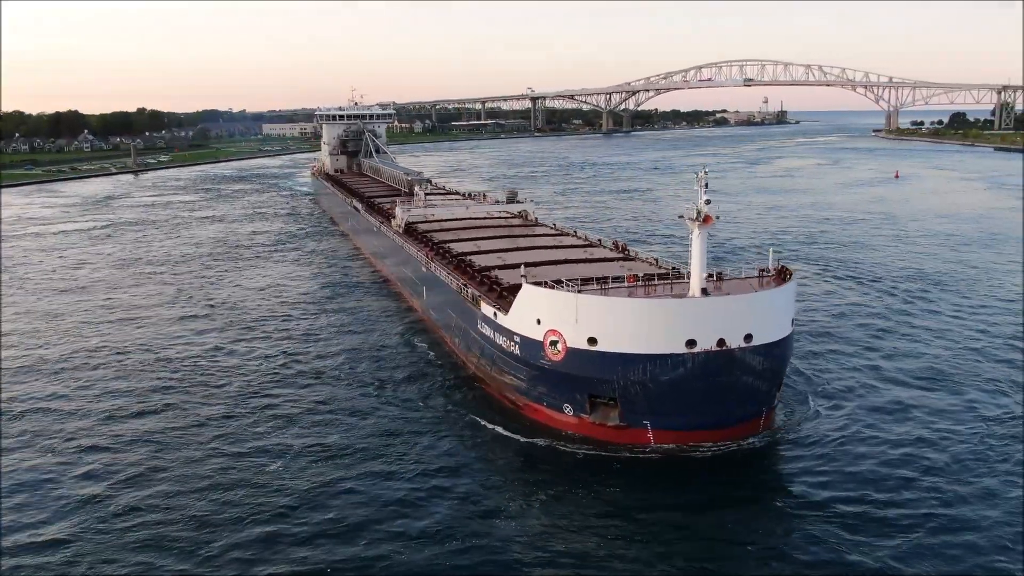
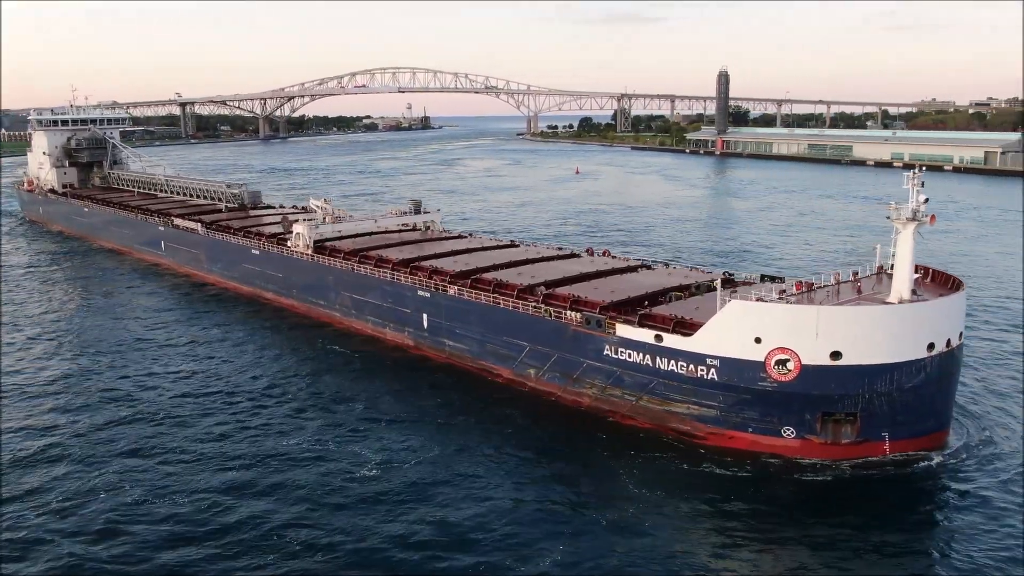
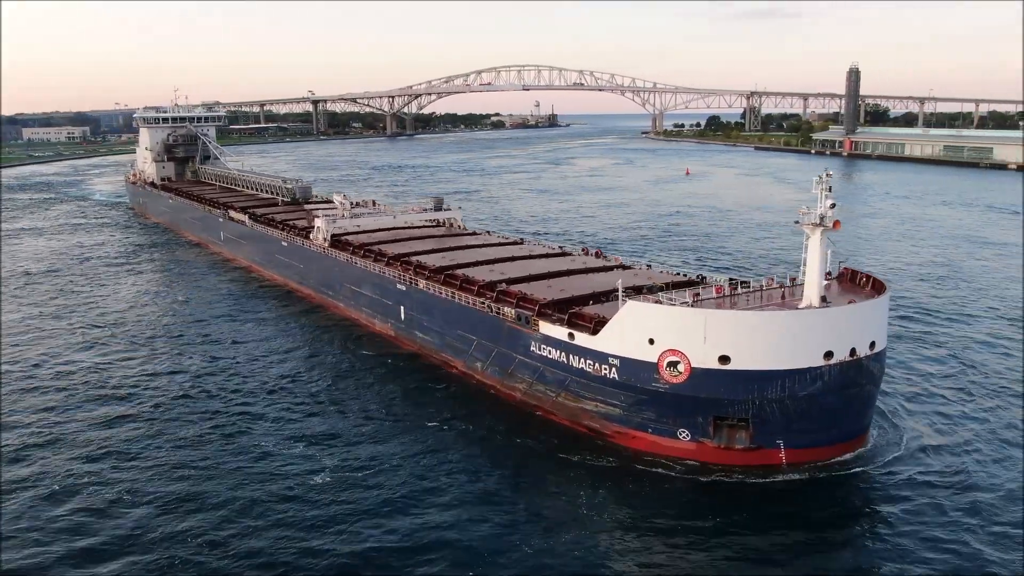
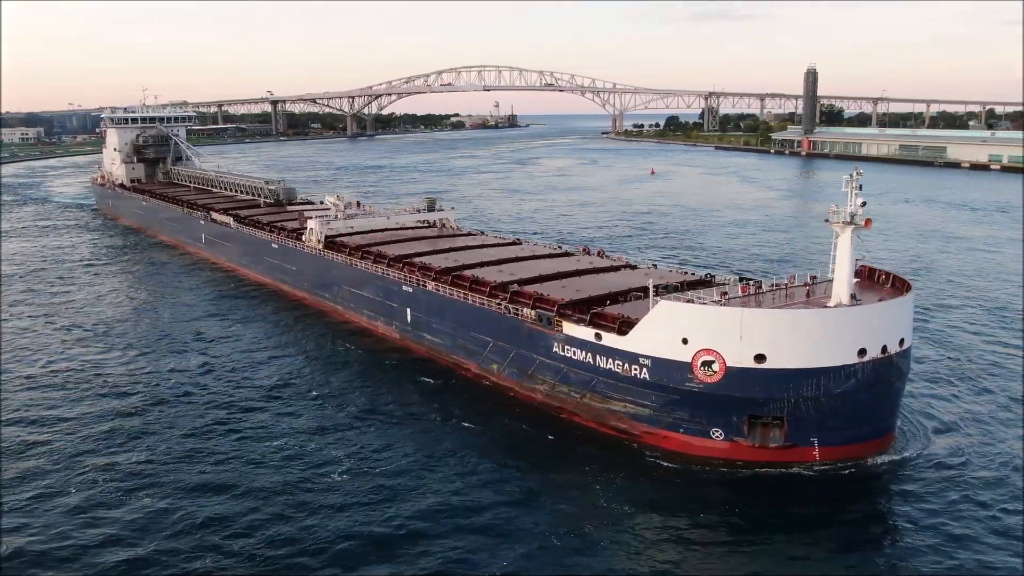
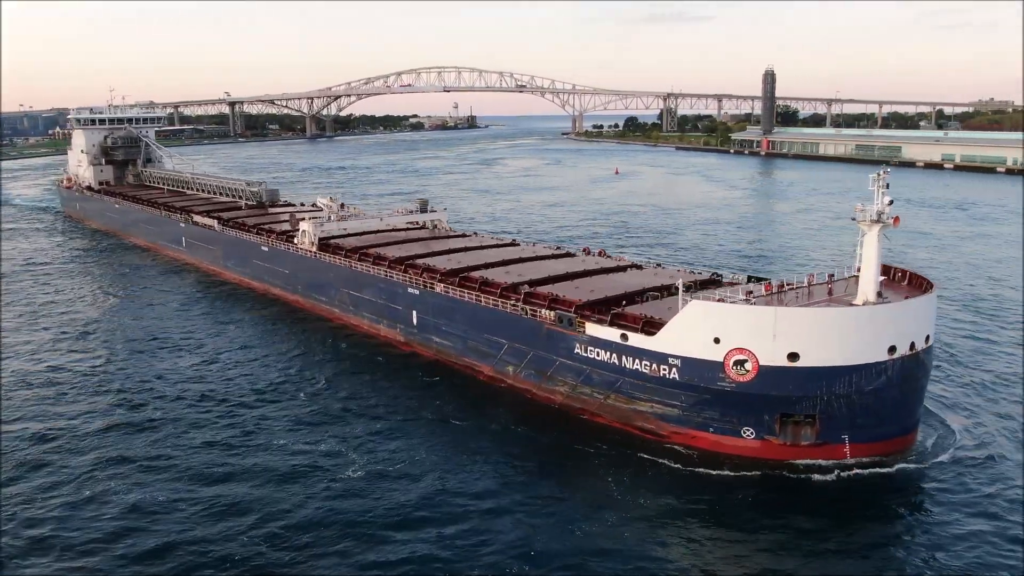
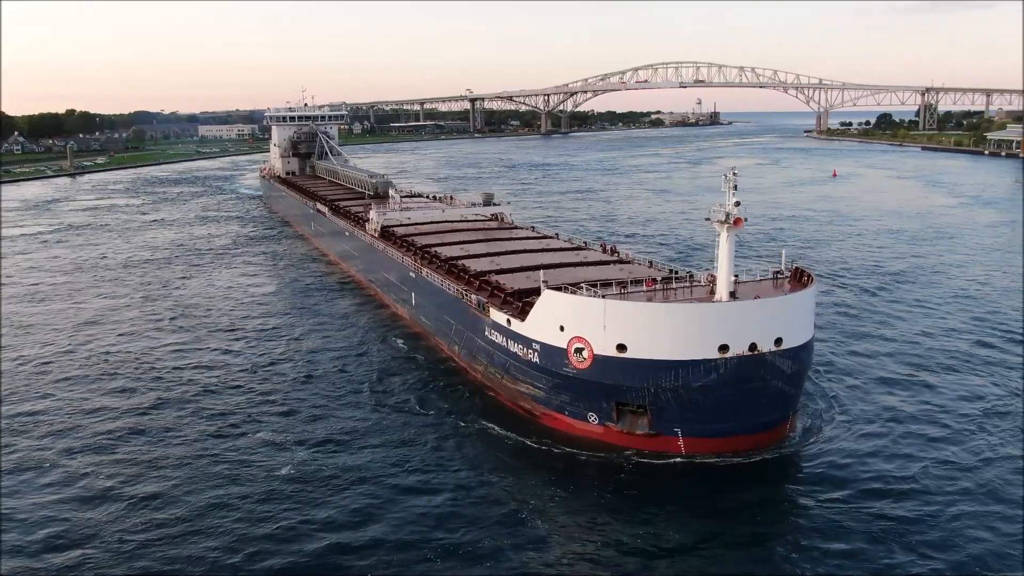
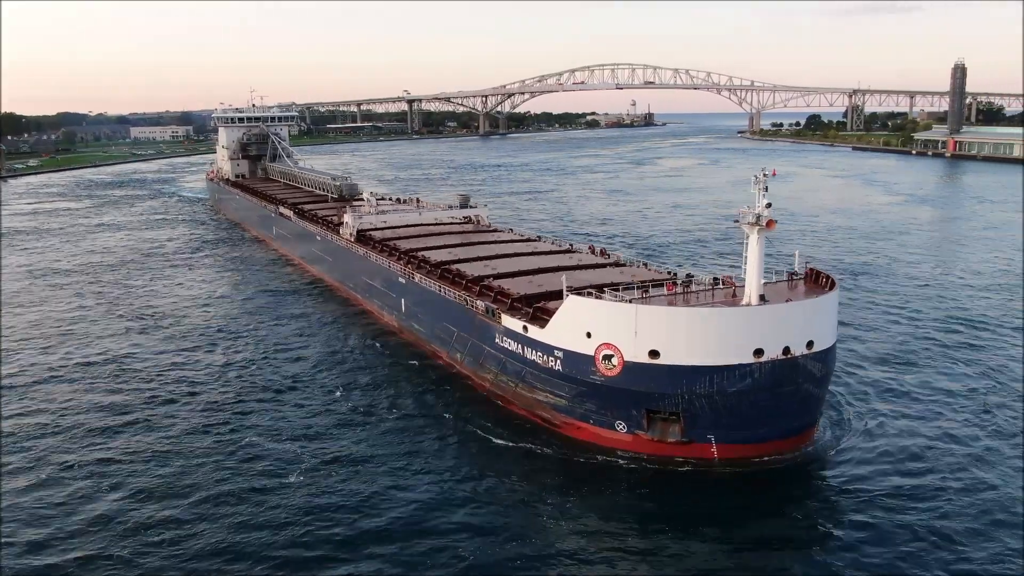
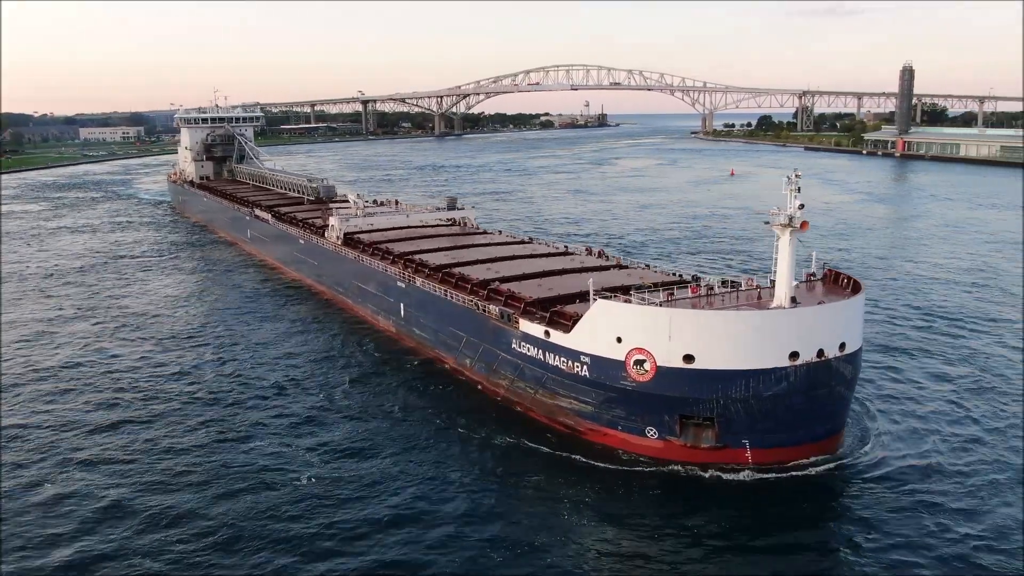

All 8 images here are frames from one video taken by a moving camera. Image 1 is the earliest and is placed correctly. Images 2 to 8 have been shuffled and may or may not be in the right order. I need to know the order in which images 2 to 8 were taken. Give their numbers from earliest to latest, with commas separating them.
6, 7, 8, 3, 4, 5, 2
